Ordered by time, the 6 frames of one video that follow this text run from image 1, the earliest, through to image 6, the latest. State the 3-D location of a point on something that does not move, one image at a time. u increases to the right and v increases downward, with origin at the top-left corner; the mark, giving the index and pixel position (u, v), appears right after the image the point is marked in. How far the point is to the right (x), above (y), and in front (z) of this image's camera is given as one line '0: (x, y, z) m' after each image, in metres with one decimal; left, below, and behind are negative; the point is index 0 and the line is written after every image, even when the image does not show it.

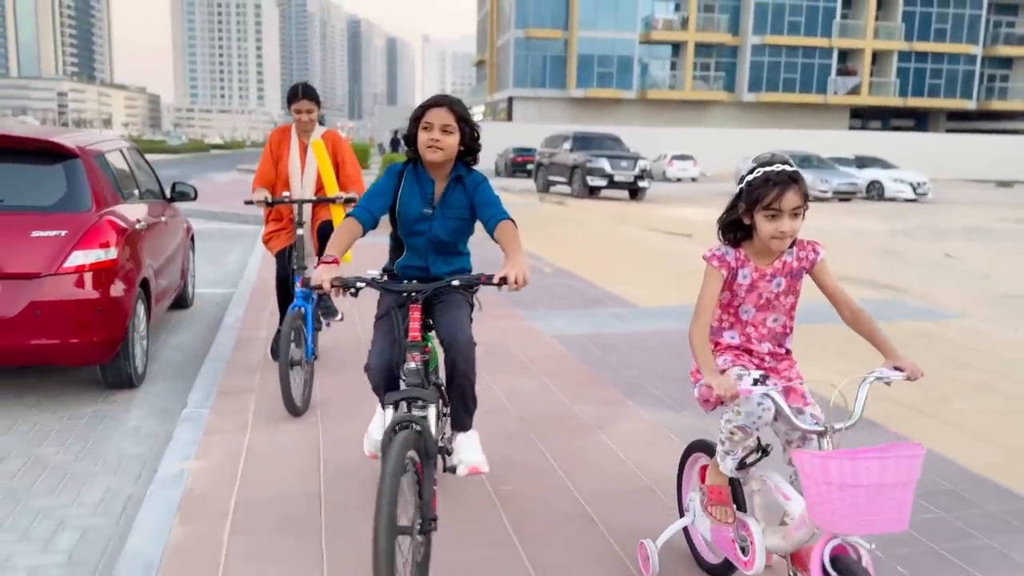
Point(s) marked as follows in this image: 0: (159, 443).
0: (-2.1, -0.9, +4.8) m
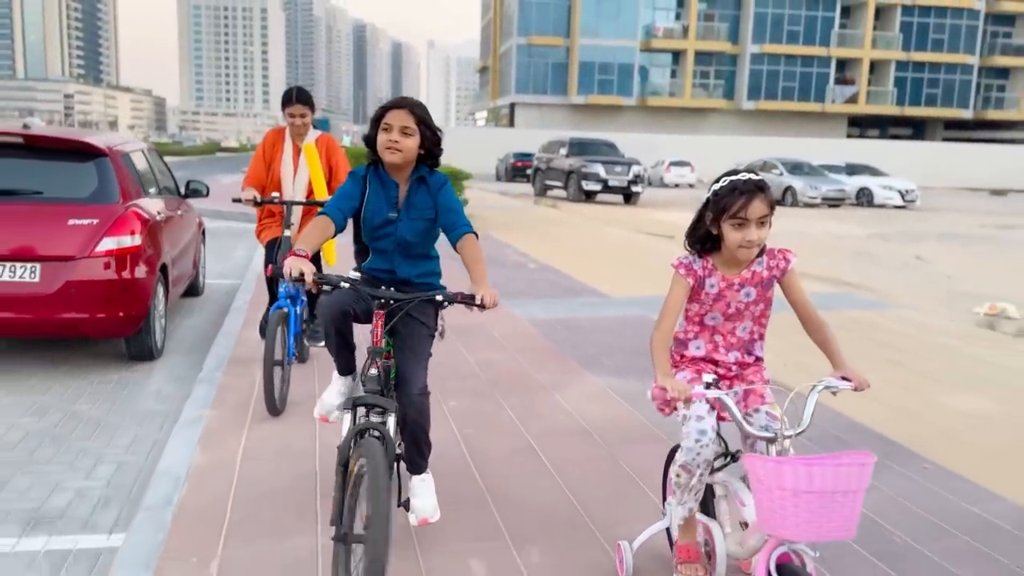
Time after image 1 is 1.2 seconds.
0: (-2.3, -0.8, +5.5) m
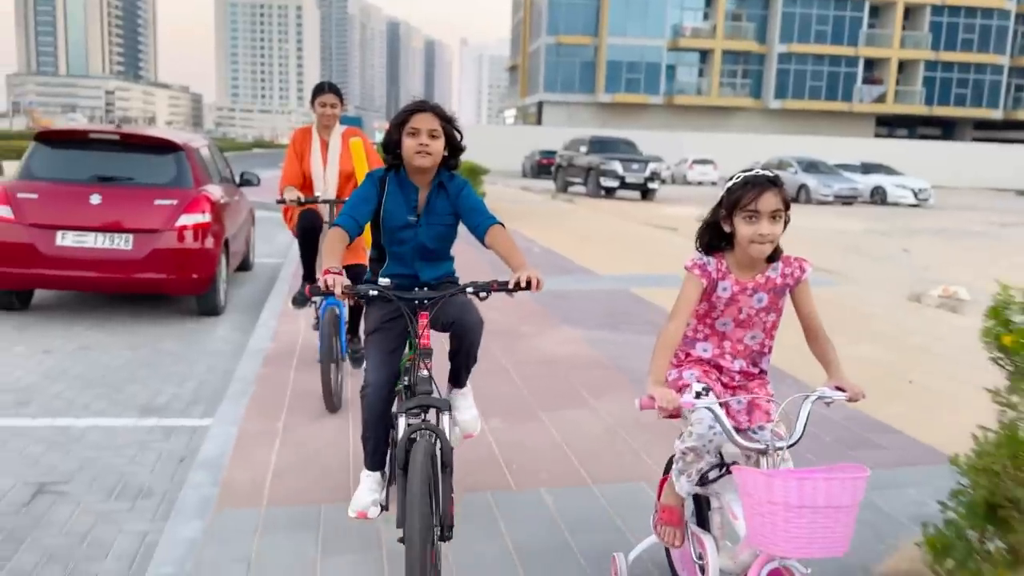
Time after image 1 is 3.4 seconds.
0: (-2.3, -0.5, +7.0) m
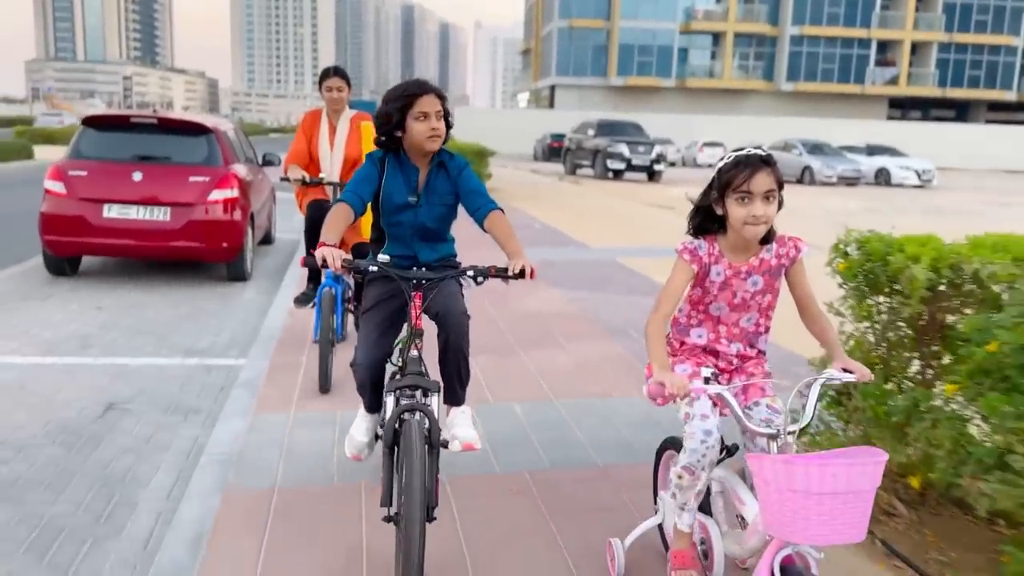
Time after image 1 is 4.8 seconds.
0: (-2.4, -0.2, +7.9) m
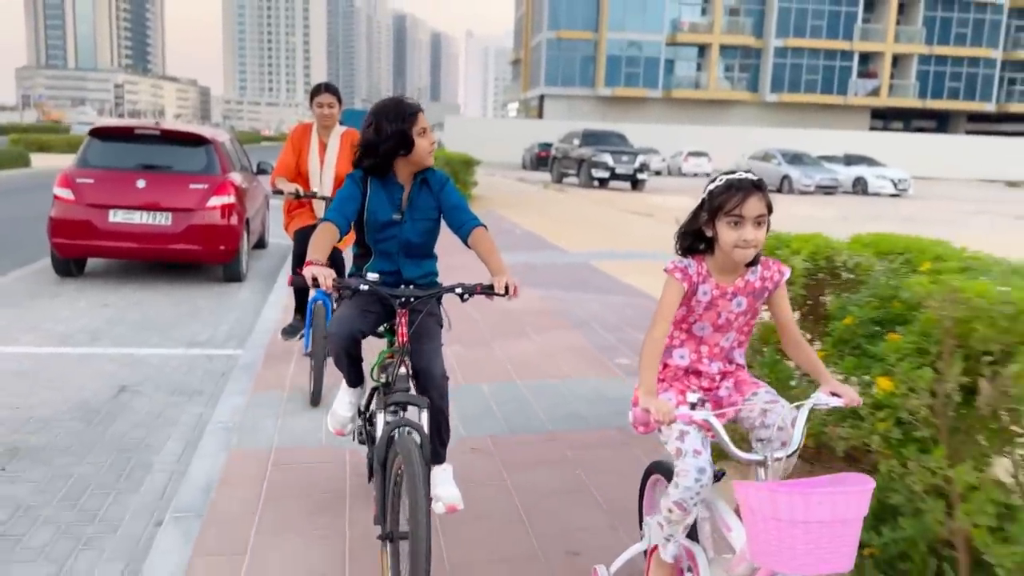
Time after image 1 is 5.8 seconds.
0: (-2.6, -0.1, +8.6) m
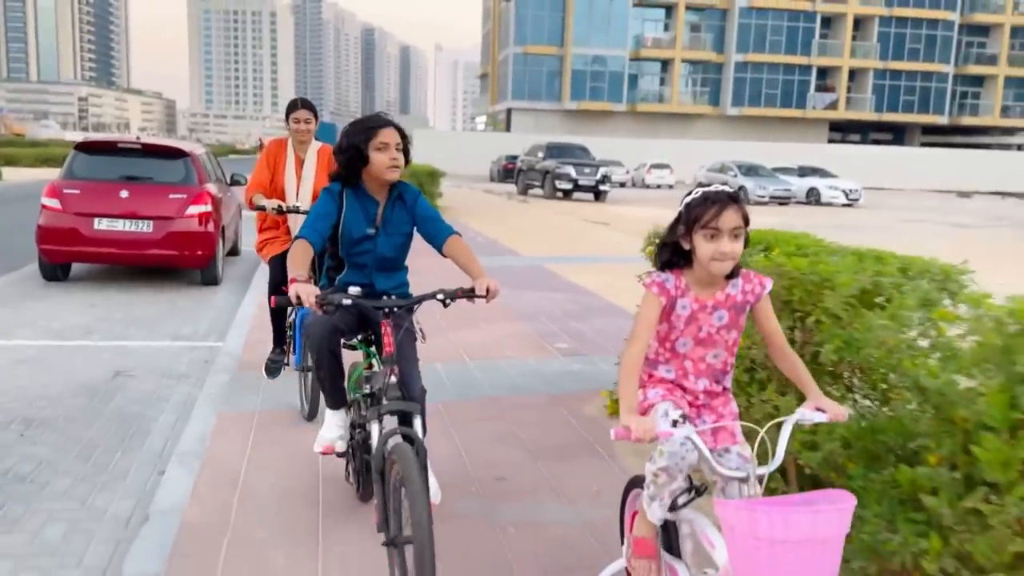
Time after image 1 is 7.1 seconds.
0: (-3.1, -0.2, +9.3) m
